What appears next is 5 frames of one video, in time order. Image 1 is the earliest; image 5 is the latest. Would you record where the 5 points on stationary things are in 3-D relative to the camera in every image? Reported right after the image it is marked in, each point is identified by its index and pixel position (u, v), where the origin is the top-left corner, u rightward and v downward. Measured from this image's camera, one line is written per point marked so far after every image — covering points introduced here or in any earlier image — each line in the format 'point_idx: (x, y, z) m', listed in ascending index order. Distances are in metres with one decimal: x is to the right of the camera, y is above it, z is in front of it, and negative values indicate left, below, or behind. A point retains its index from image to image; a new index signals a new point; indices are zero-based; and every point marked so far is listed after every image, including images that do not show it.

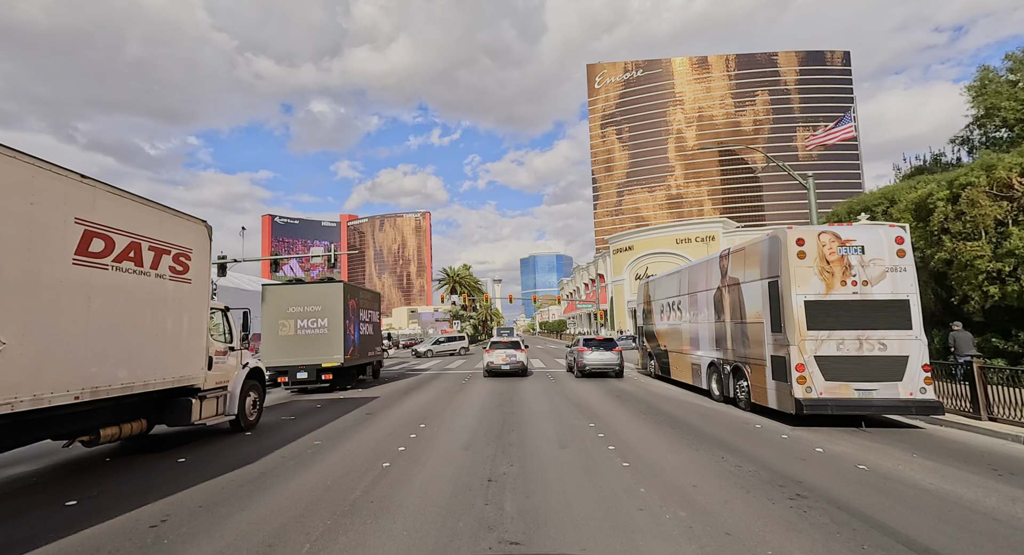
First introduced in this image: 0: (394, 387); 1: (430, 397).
0: (-4.1, -3.8, +17.9) m
1: (-2.5, -3.5, +15.5) m
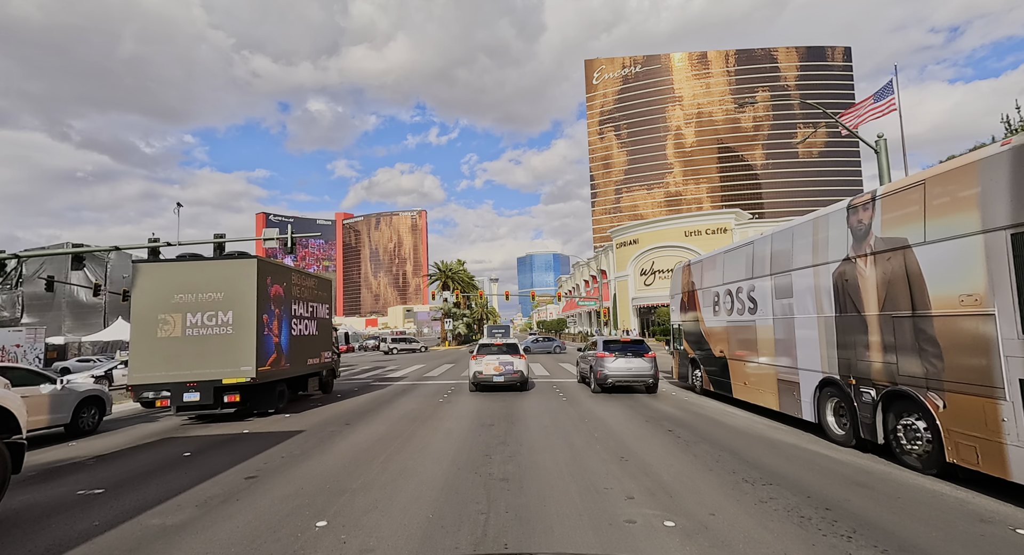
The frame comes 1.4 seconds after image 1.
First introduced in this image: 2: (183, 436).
0: (-4.2, -3.3, +12.8) m
1: (-2.6, -3.0, +10.3) m
2: (-6.3, -3.0, +9.8) m
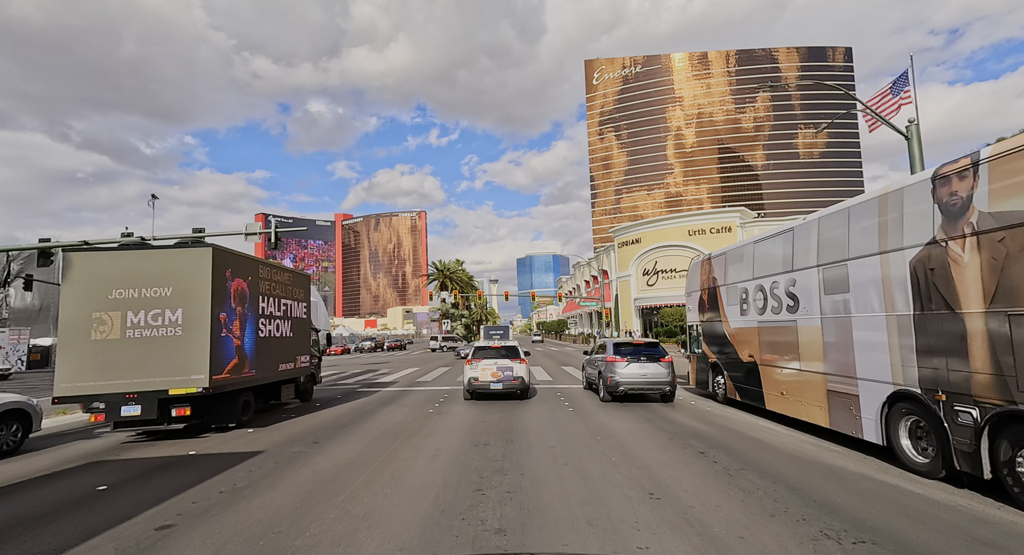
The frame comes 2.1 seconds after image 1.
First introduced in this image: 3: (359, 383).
0: (-4.3, -3.2, +11.2) m
1: (-2.6, -2.8, +8.7) m
2: (-6.3, -2.9, +8.2) m
3: (-5.8, -4.0, +19.6) m
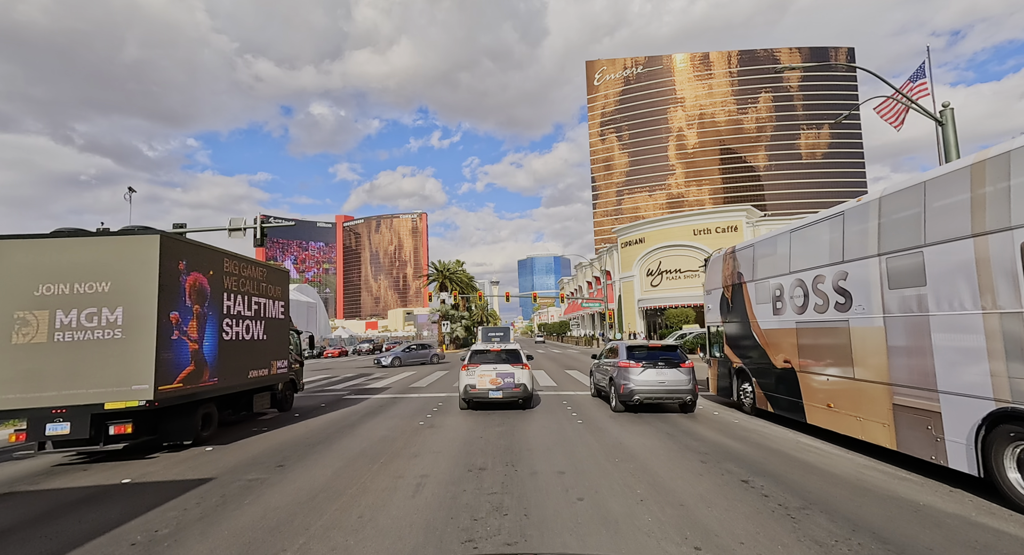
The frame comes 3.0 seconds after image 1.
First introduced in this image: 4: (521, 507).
0: (-4.2, -3.0, +9.8) m
1: (-2.6, -2.7, +7.3) m
2: (-6.3, -2.8, +6.8) m
3: (-5.8, -4.0, +18.2) m
4: (+0.1, -2.5, +5.7) m
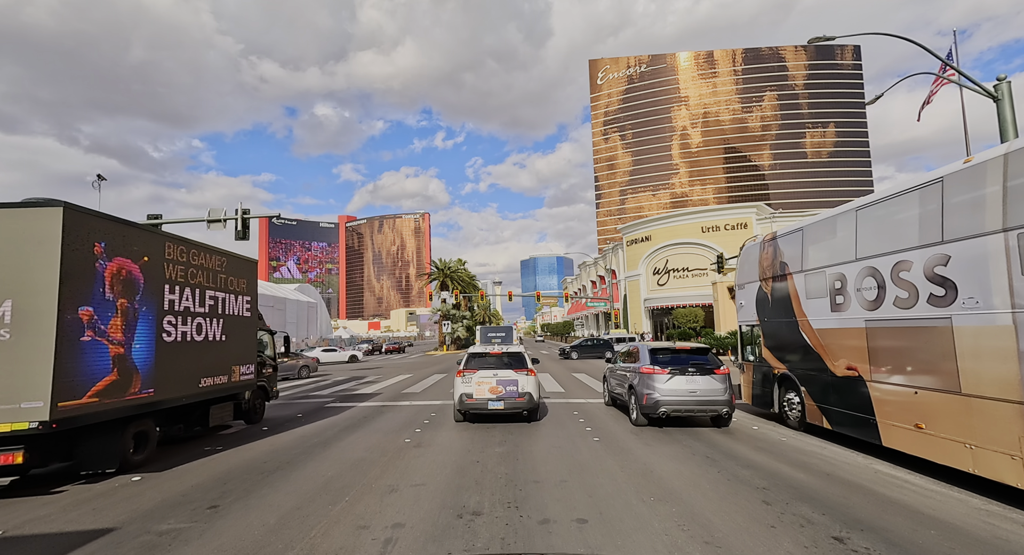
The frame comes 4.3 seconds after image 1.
0: (-4.2, -2.9, +8.0) m
1: (-2.5, -2.5, +5.5) m
2: (-6.2, -2.6, +5.0) m
3: (-5.7, -3.8, +16.5) m
4: (+0.1, -2.3, +3.9) m
